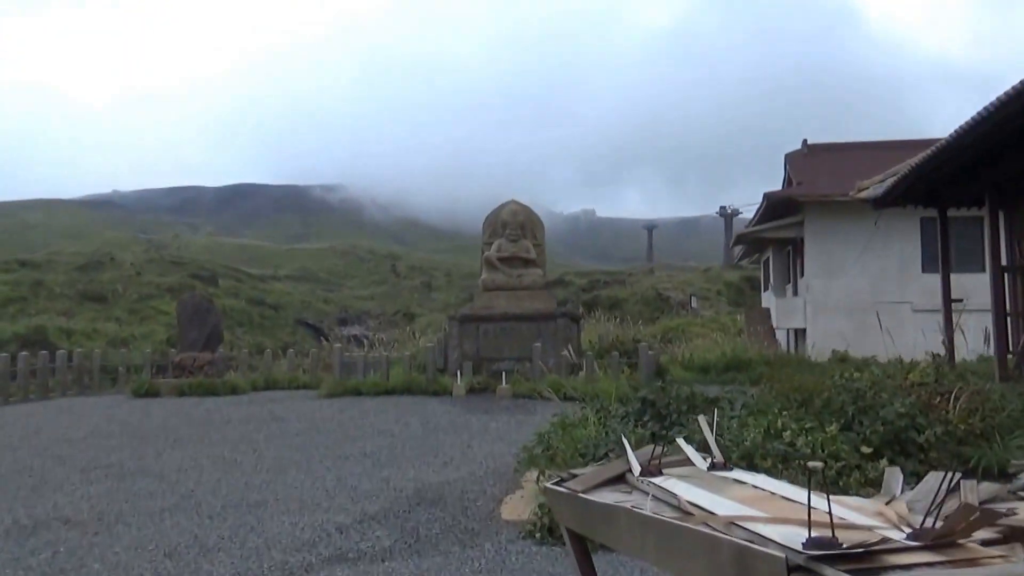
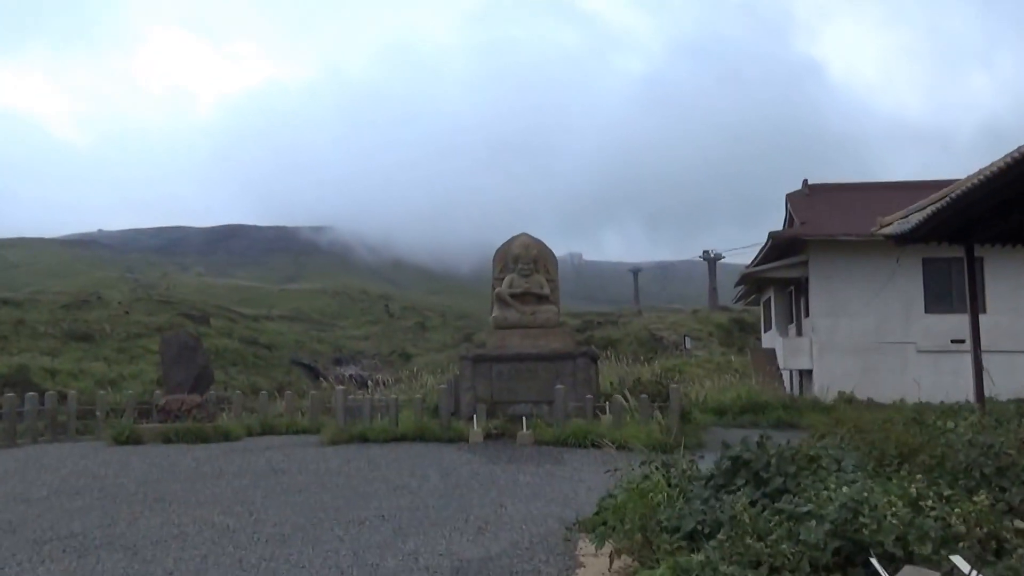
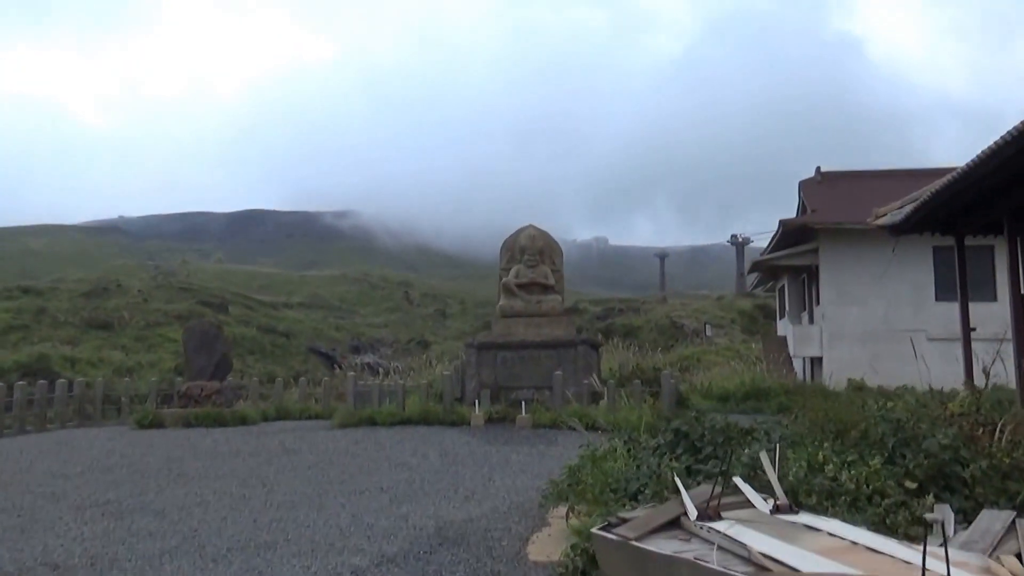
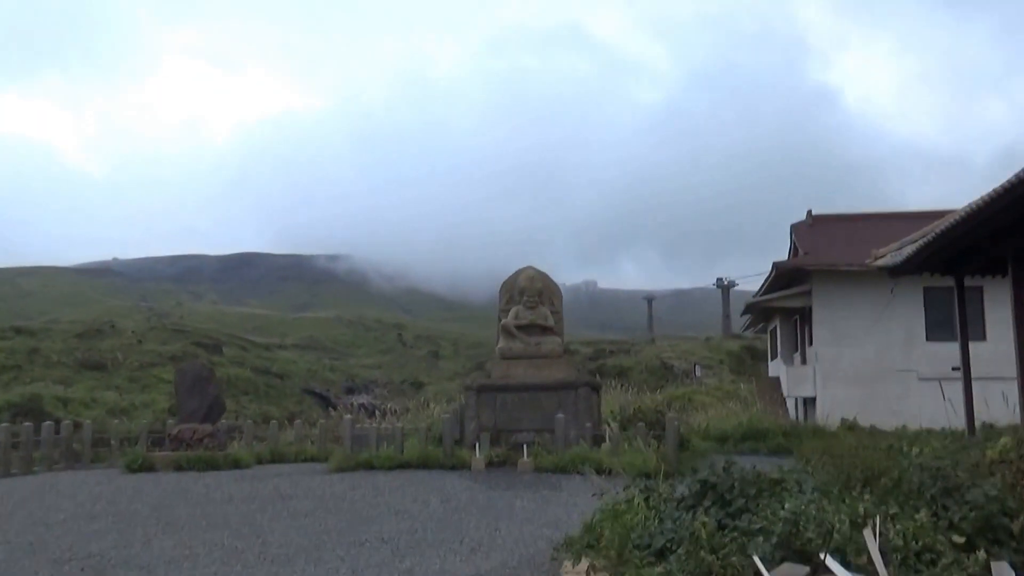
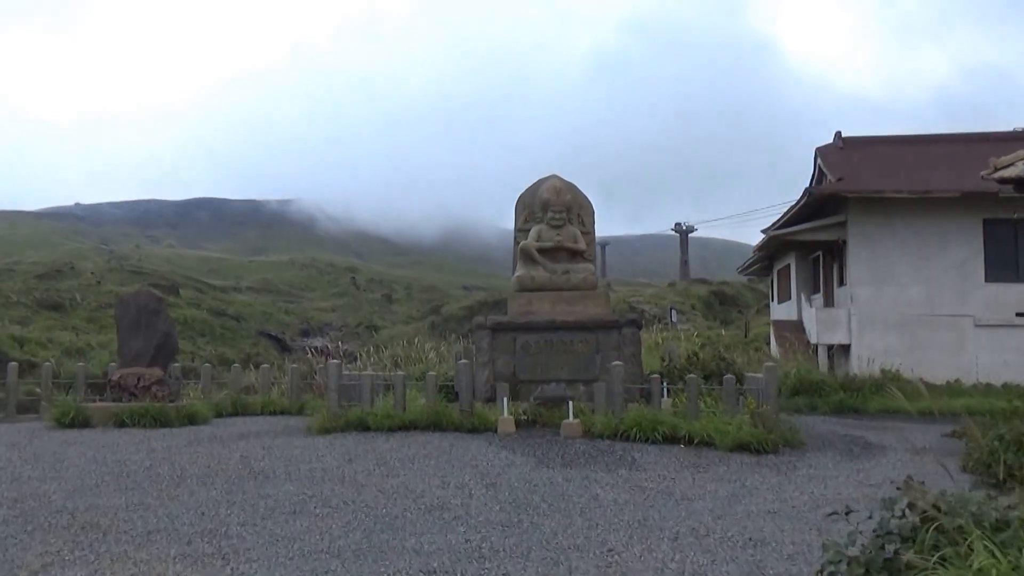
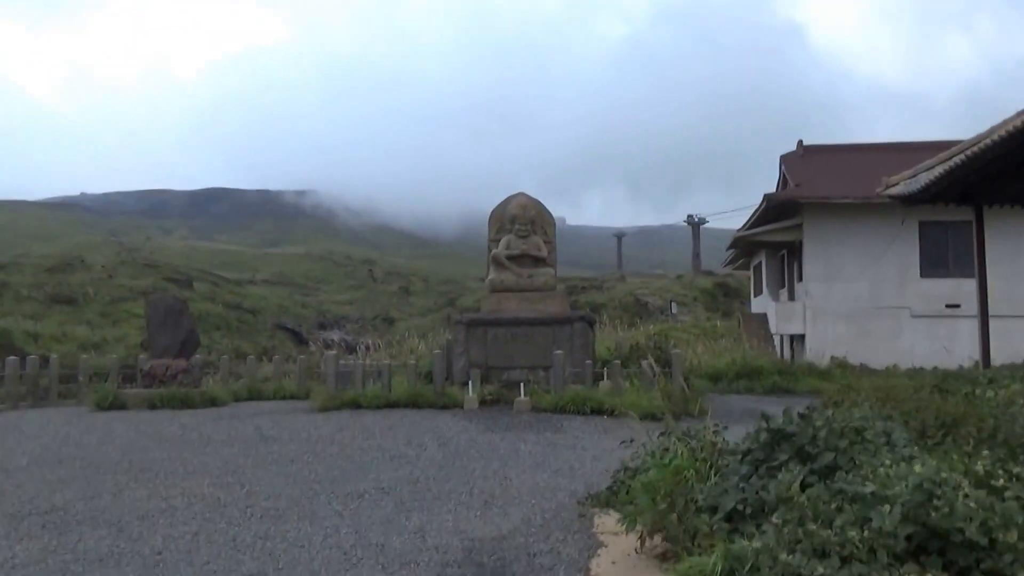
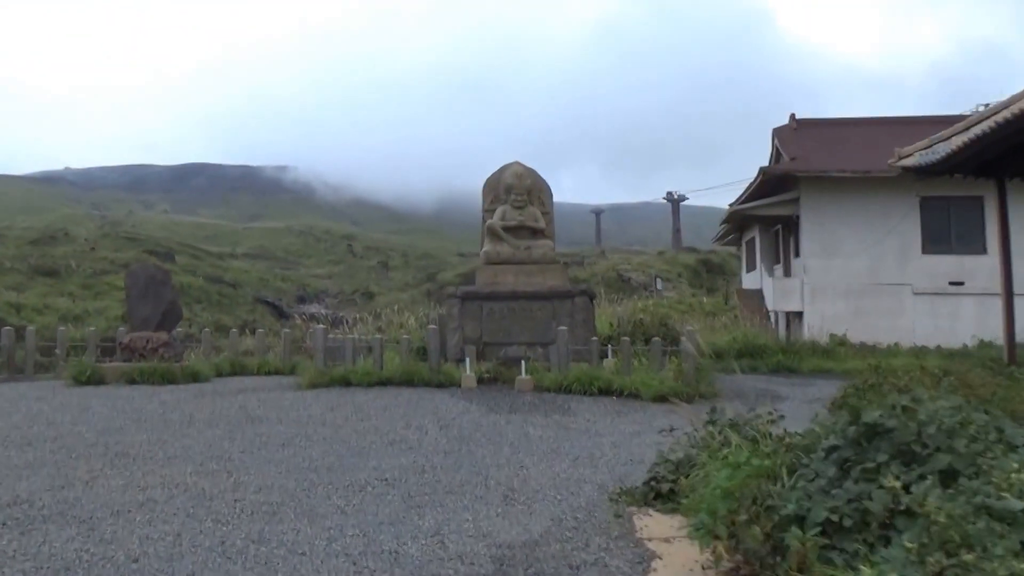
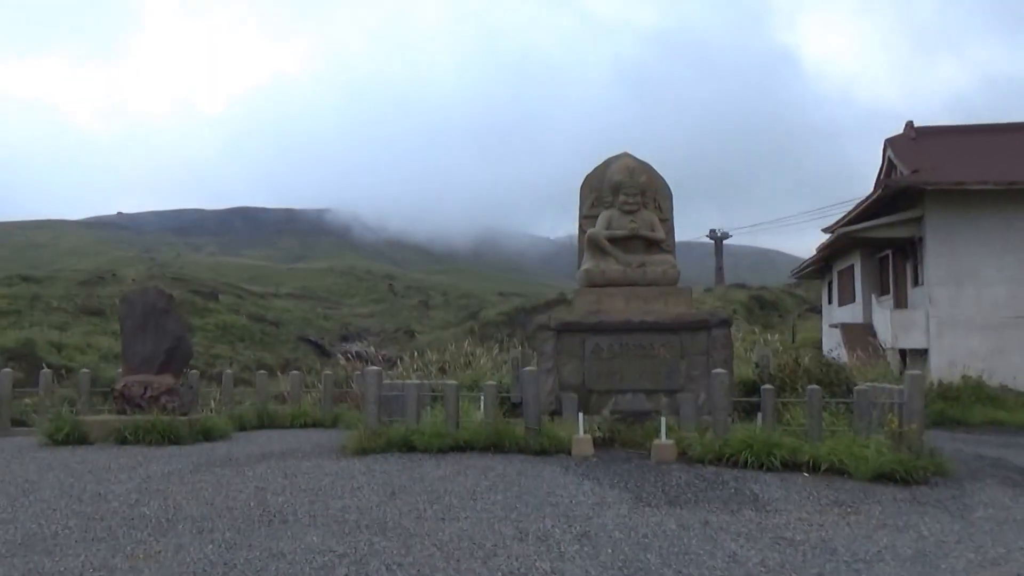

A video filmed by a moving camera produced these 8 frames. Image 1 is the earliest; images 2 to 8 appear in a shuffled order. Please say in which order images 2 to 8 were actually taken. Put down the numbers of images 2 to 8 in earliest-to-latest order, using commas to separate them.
3, 4, 2, 6, 7, 5, 8
